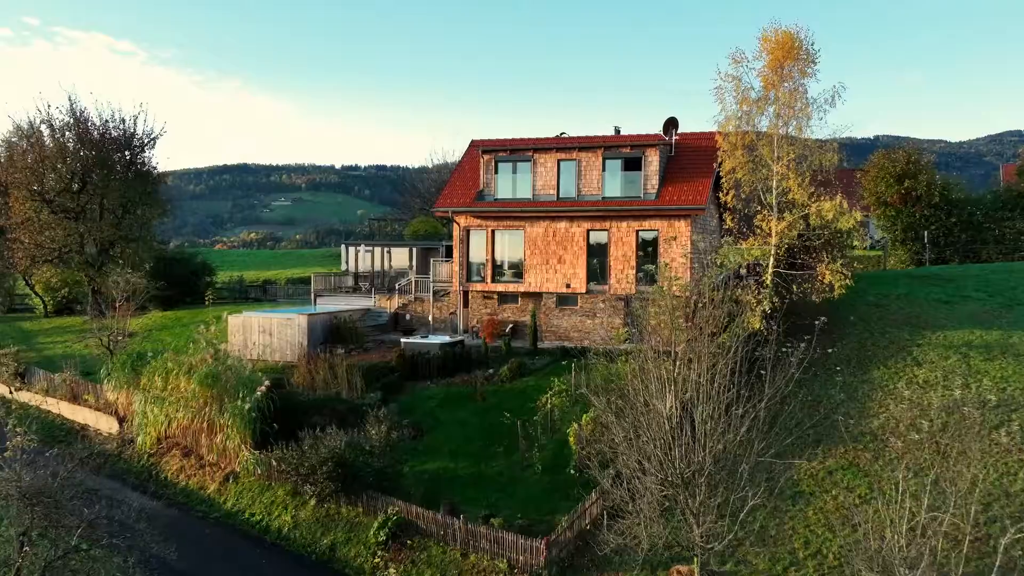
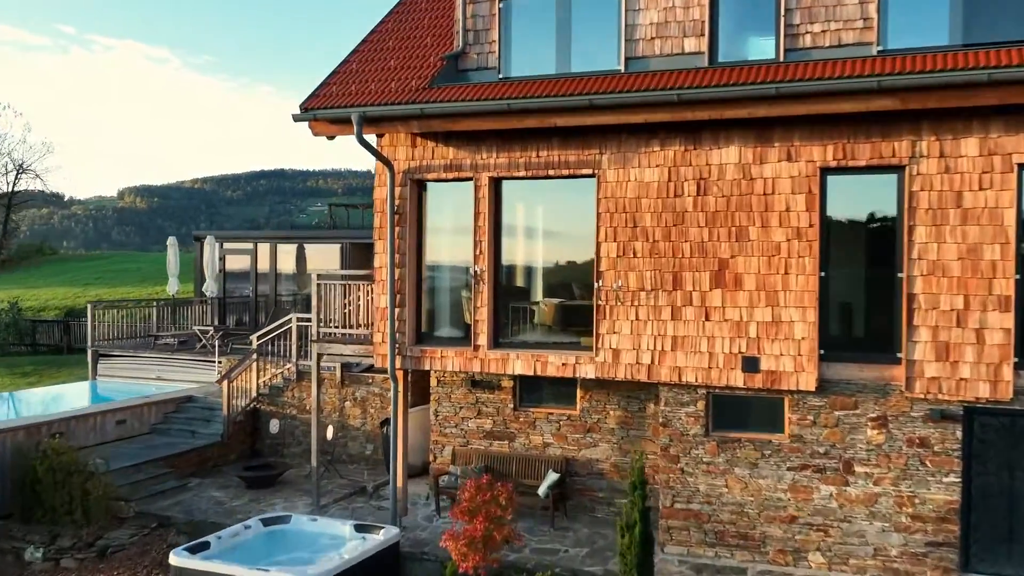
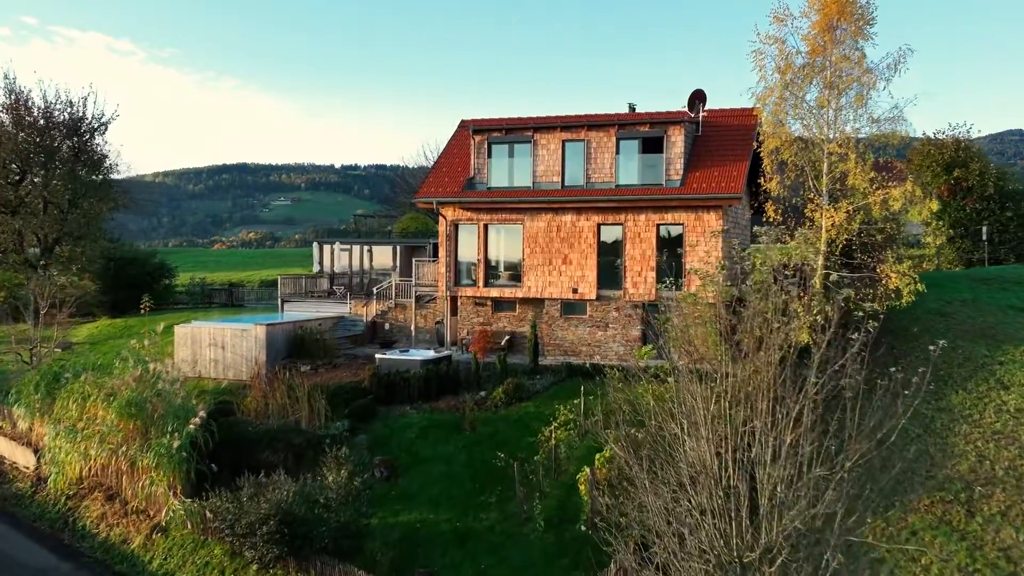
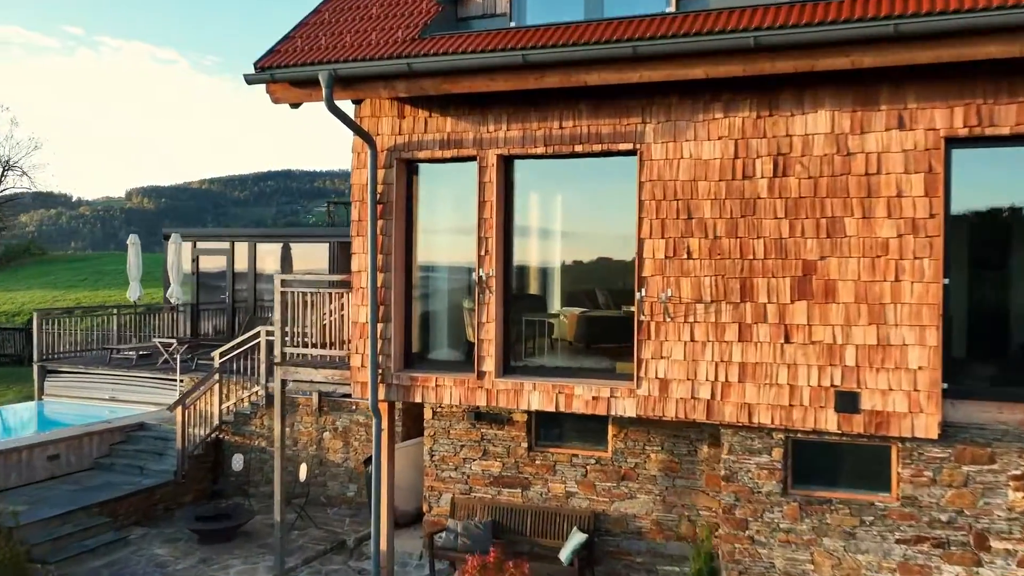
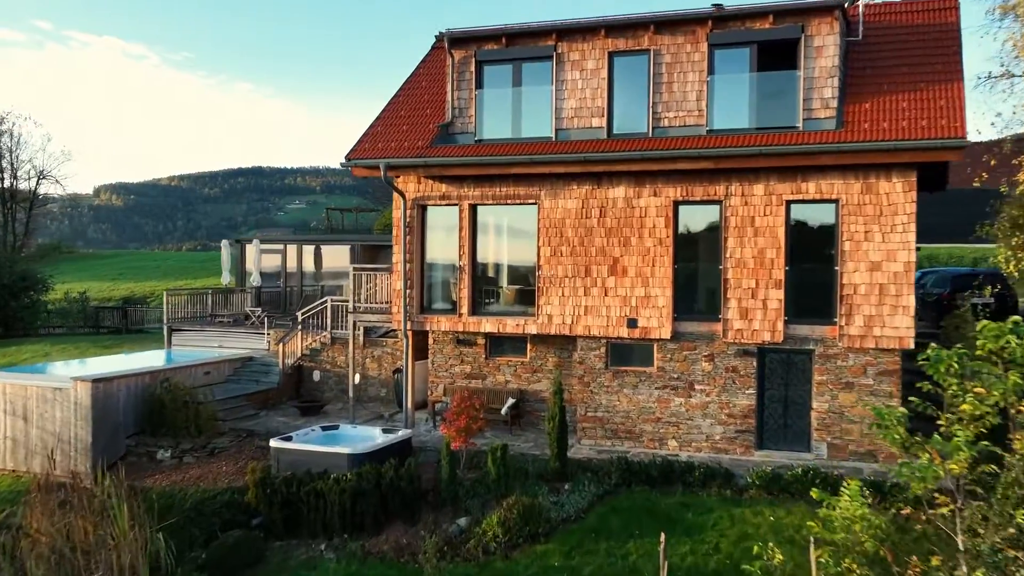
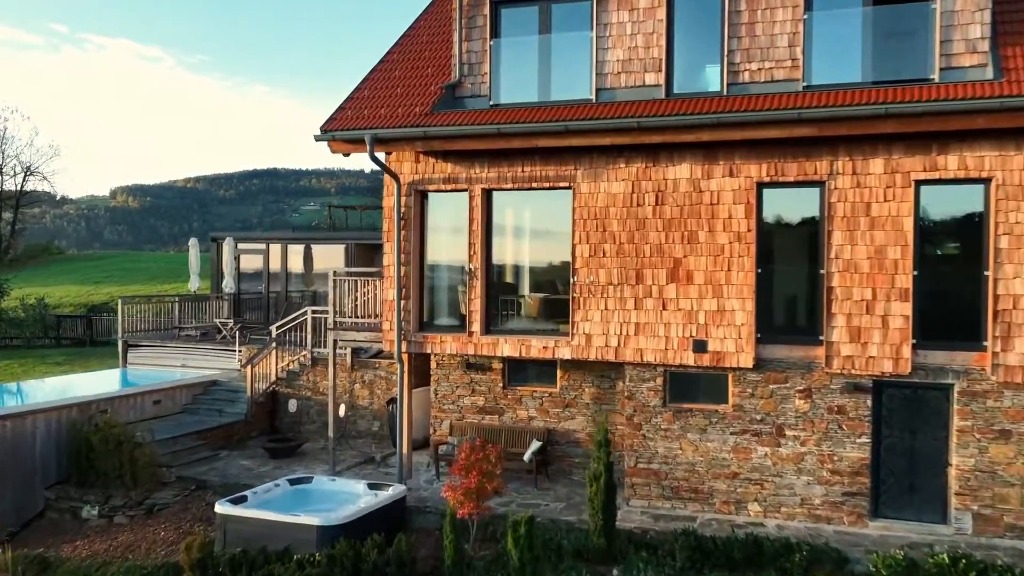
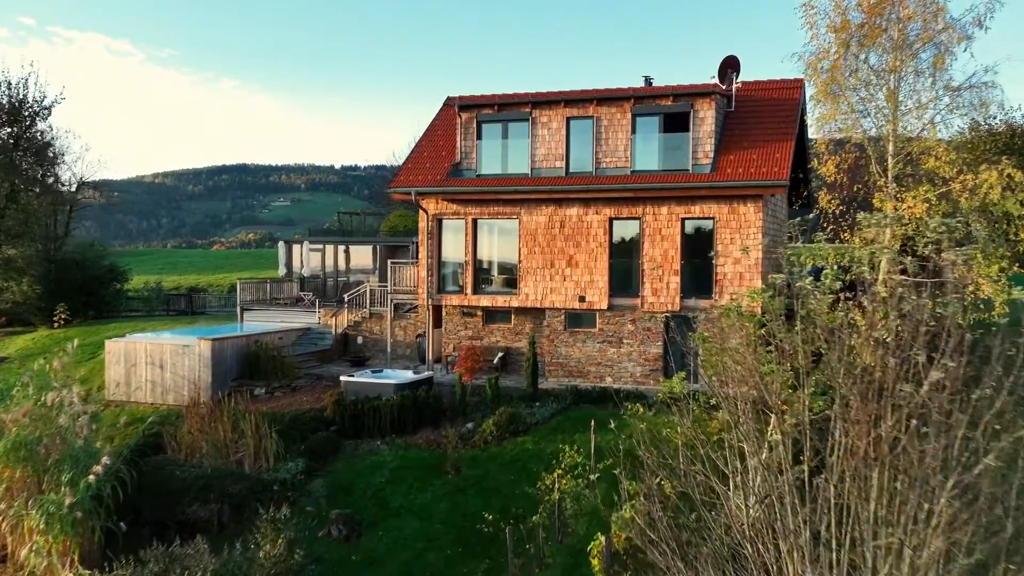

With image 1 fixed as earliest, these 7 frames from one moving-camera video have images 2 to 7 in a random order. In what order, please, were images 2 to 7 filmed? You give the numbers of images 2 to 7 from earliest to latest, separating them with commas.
3, 7, 5, 6, 2, 4
